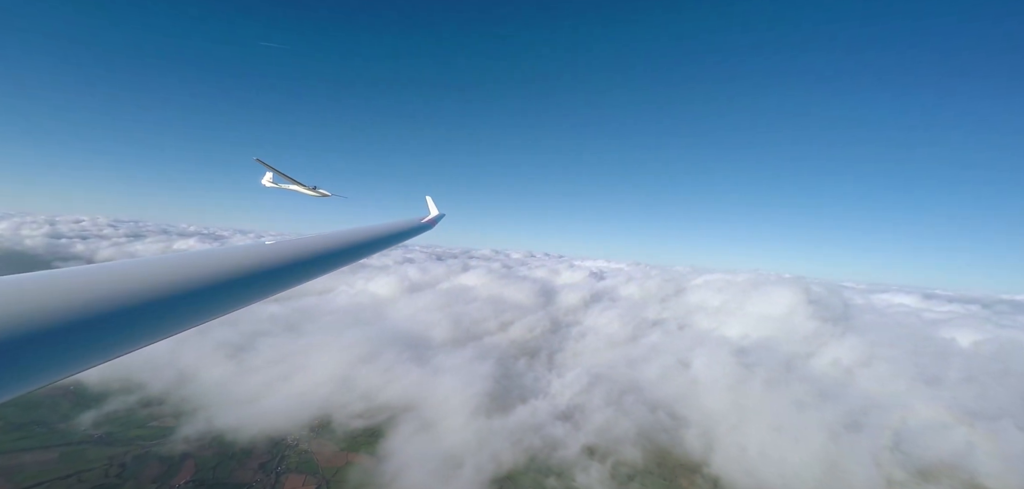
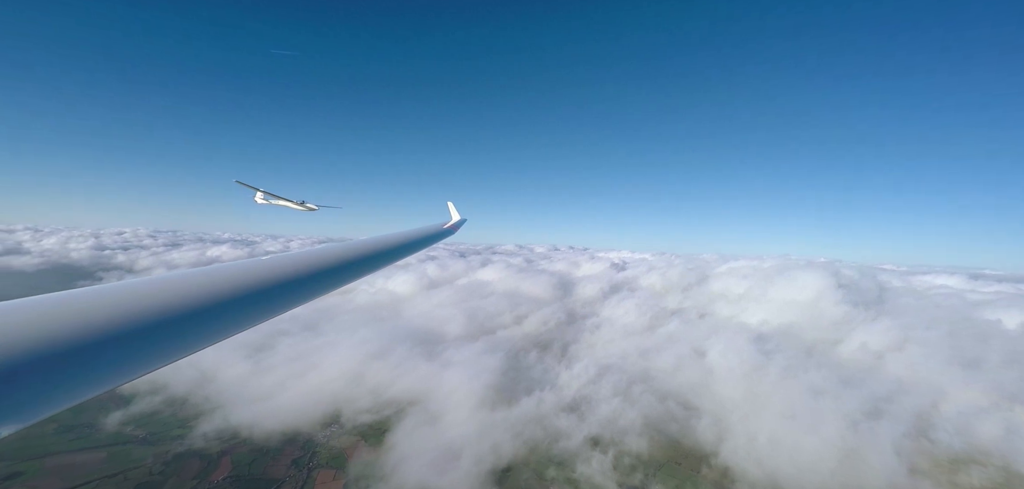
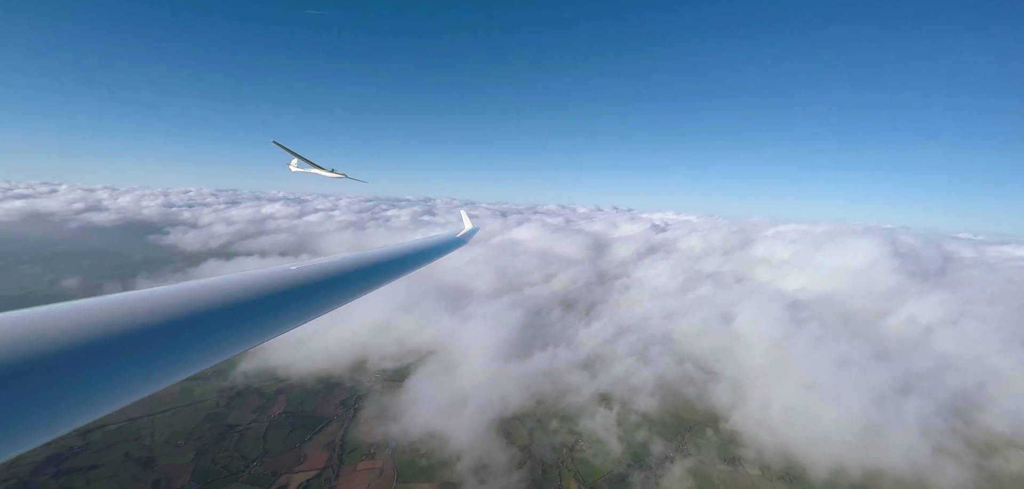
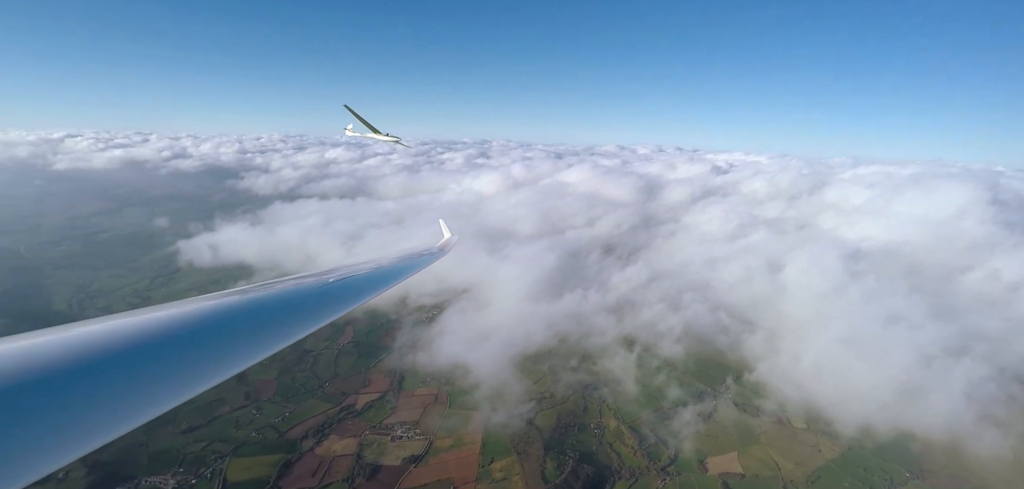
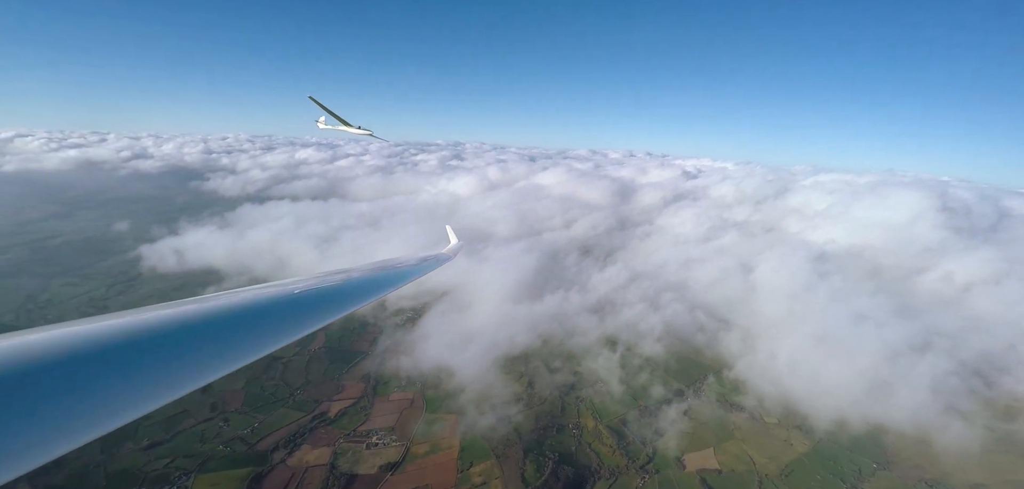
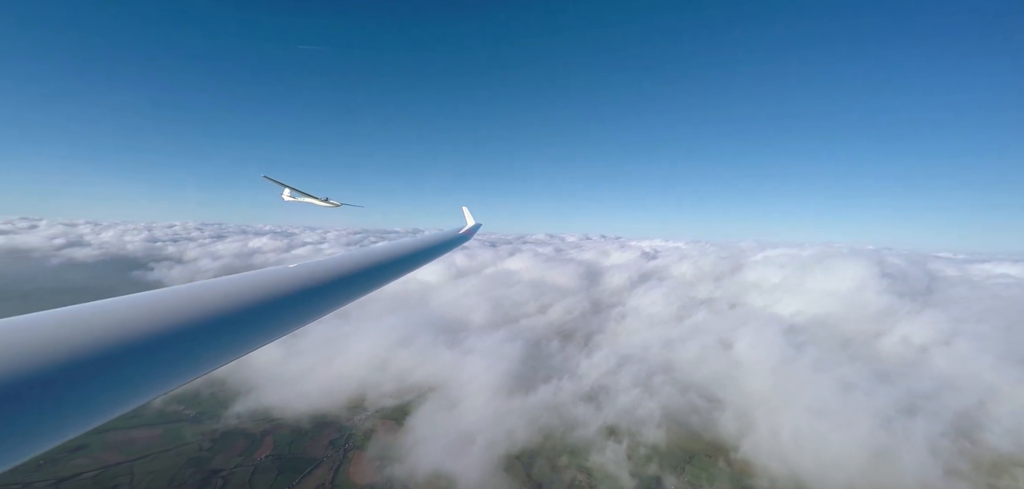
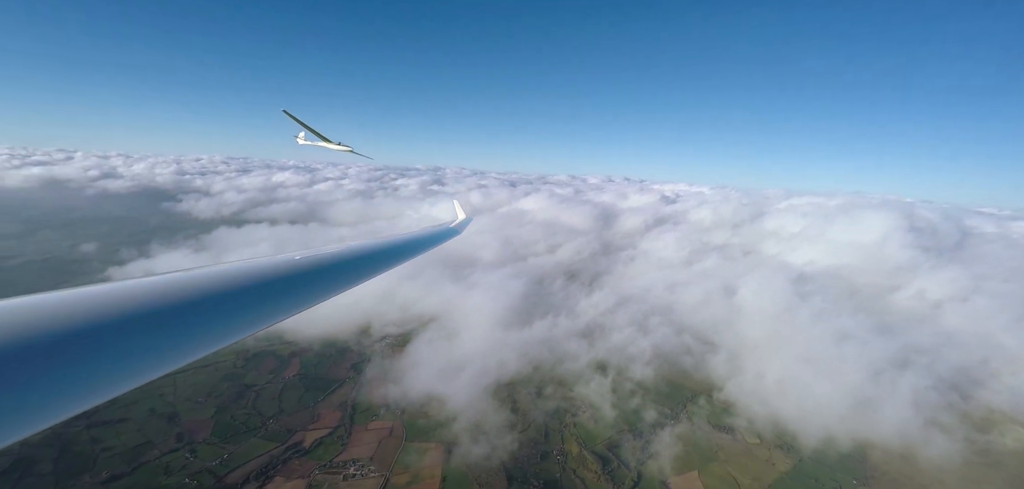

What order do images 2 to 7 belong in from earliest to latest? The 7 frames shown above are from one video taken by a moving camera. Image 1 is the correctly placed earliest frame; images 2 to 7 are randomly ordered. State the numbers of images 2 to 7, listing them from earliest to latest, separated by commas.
2, 6, 3, 7, 5, 4
